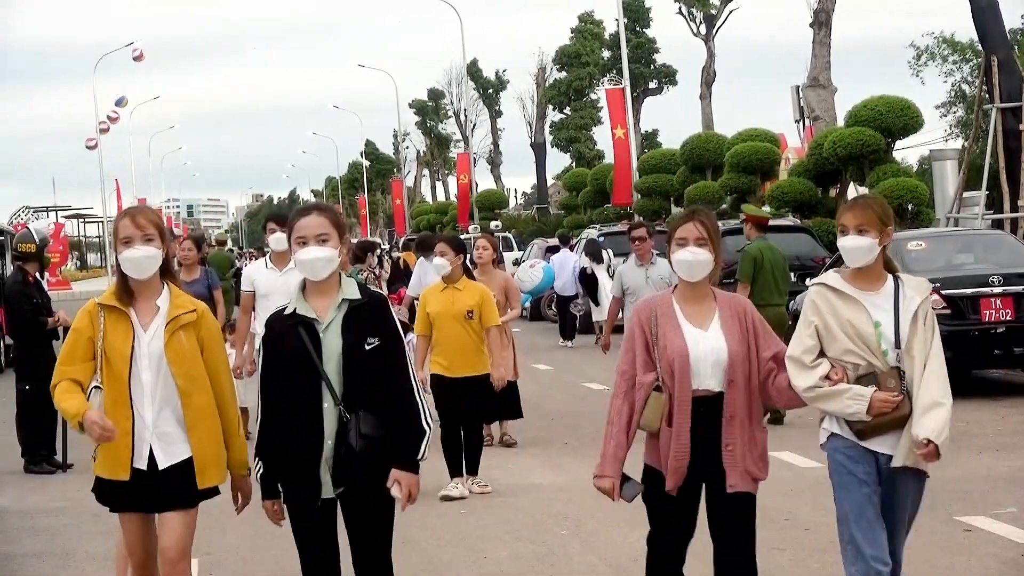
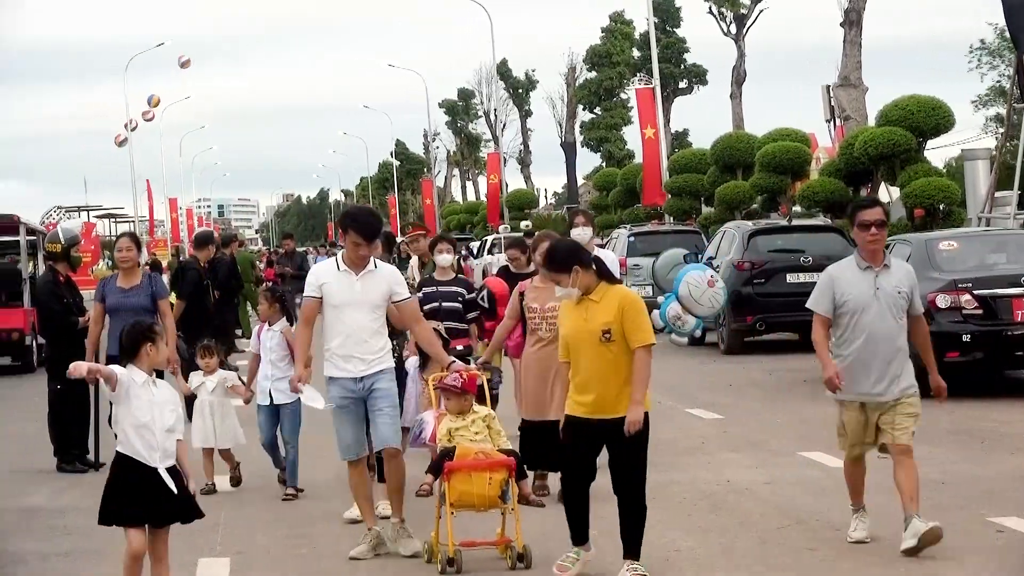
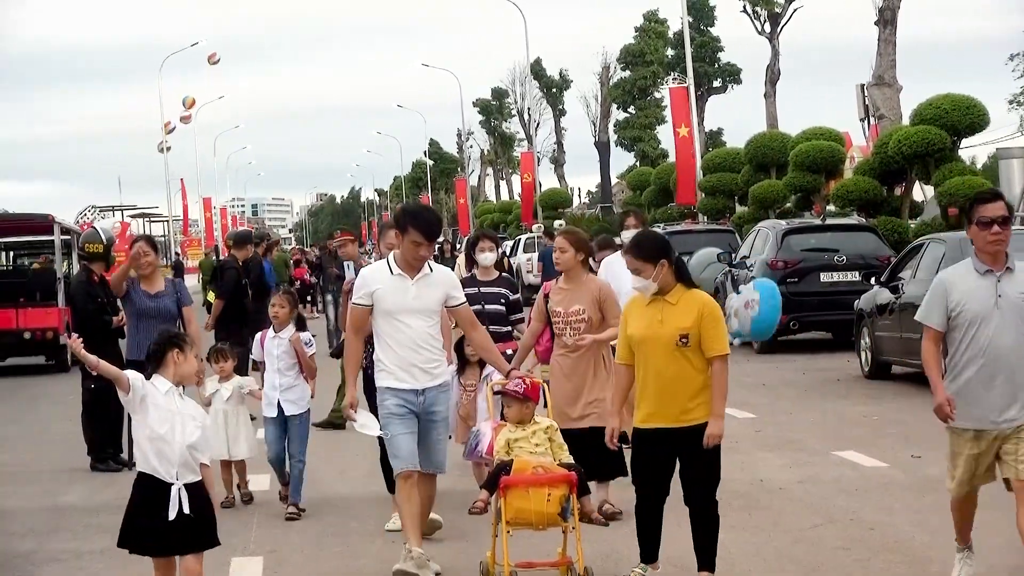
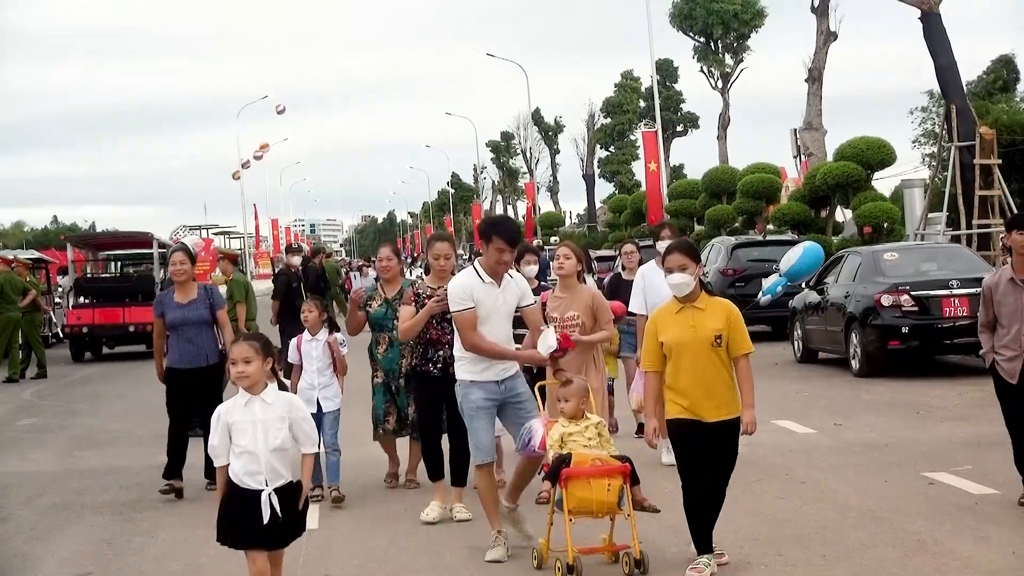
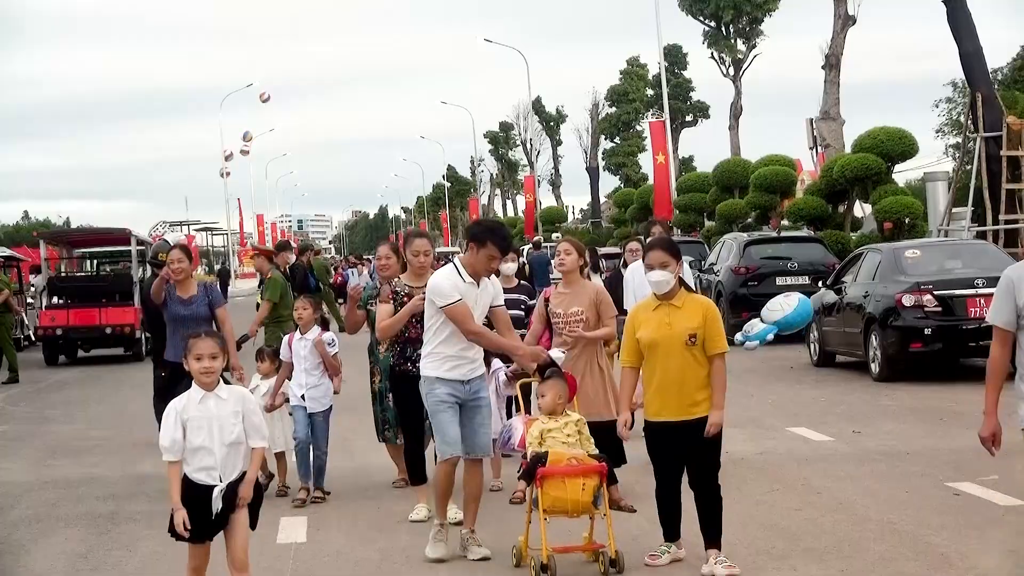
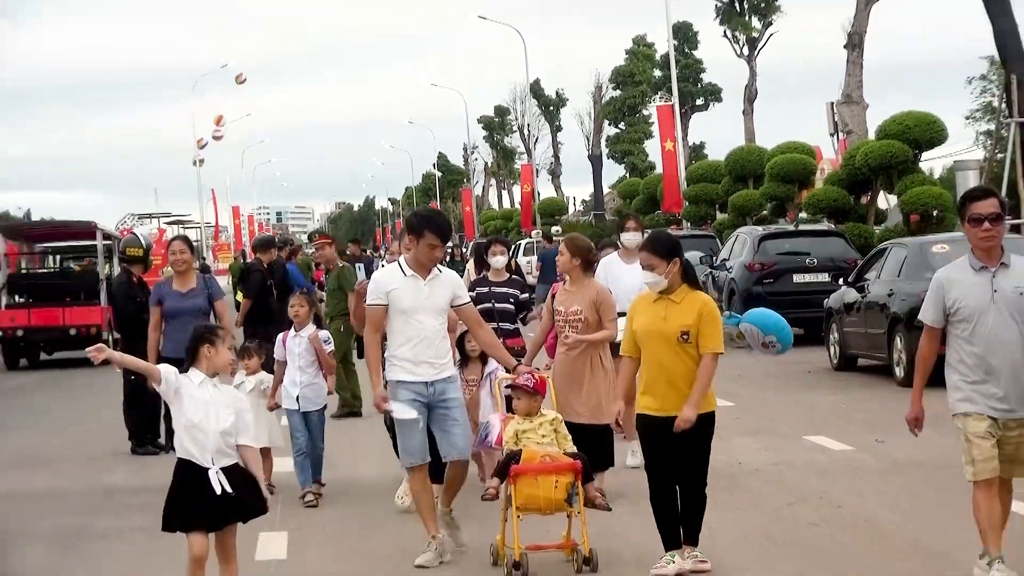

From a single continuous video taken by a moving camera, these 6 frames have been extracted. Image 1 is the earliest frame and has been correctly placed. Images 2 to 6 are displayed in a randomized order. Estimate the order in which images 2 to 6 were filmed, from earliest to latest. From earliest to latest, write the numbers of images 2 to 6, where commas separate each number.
2, 3, 6, 5, 4
